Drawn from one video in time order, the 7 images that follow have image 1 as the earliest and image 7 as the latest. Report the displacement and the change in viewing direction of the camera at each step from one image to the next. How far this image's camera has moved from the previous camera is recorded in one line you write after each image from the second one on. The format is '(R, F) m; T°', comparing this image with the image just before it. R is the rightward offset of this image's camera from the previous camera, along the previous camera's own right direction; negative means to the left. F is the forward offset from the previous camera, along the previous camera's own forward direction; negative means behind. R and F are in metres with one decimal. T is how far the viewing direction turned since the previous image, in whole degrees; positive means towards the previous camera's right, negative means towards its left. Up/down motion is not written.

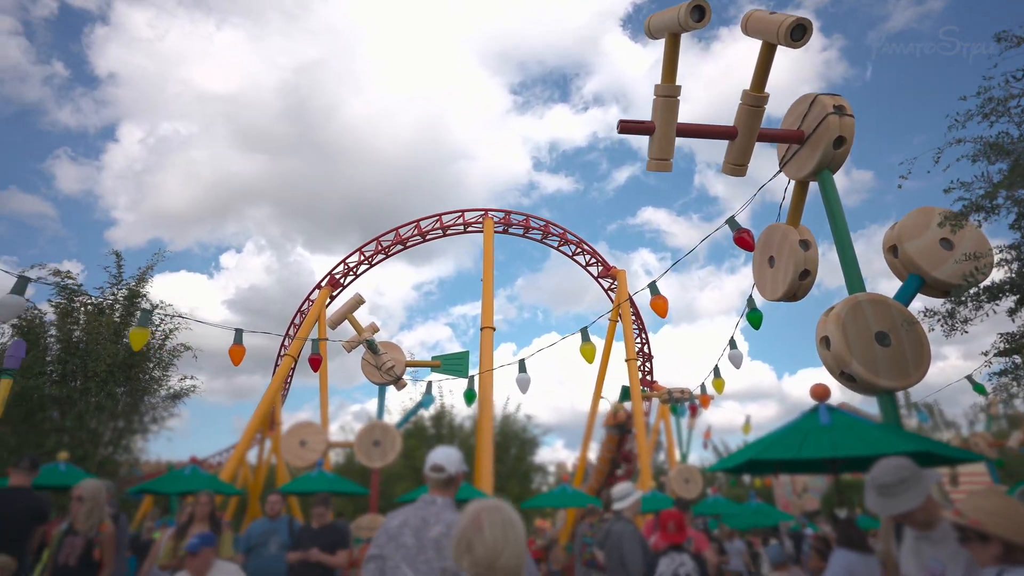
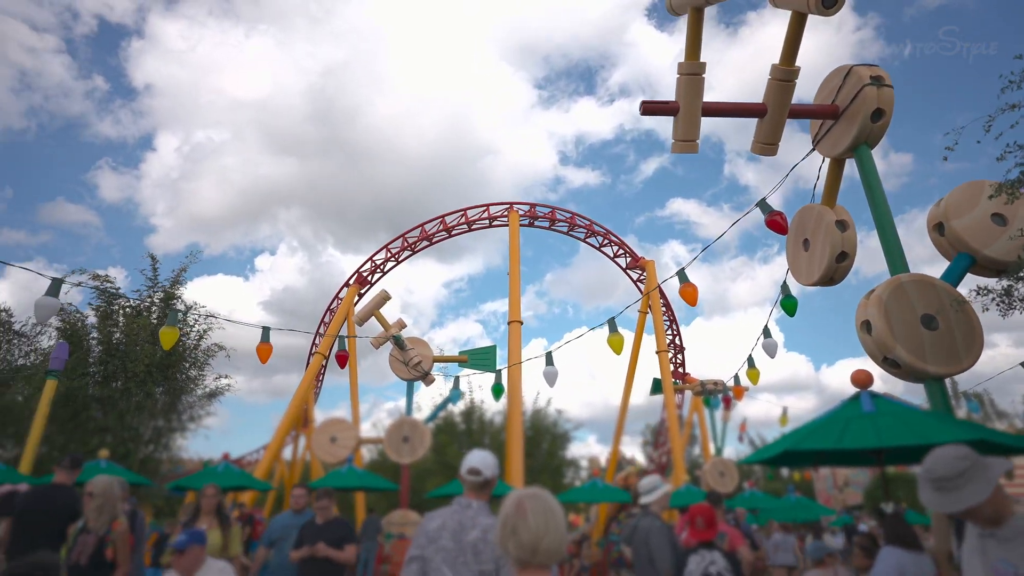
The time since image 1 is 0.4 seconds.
(0.0, +0.1) m; -3°
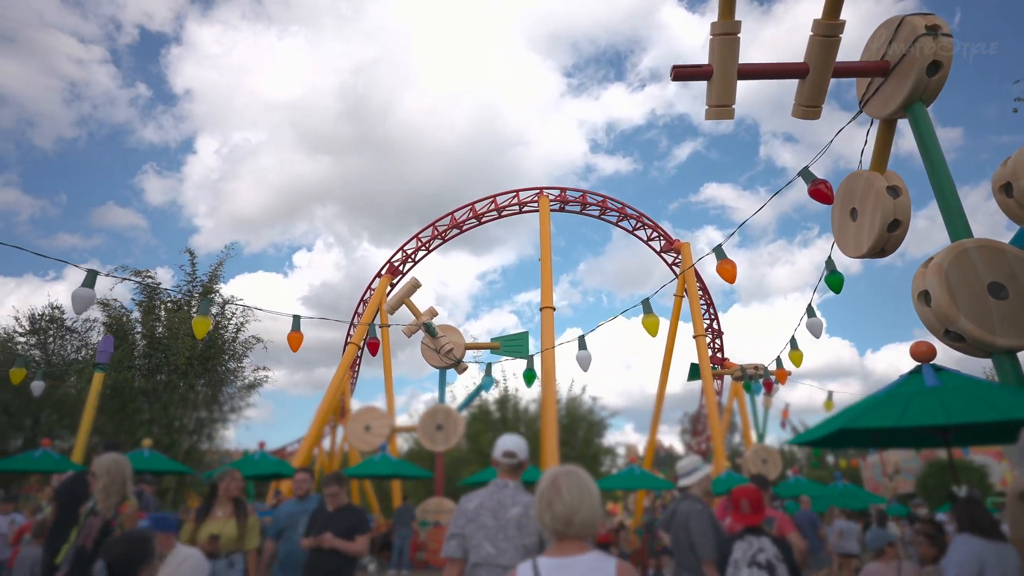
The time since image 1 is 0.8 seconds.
(0.0, +0.2) m; -3°
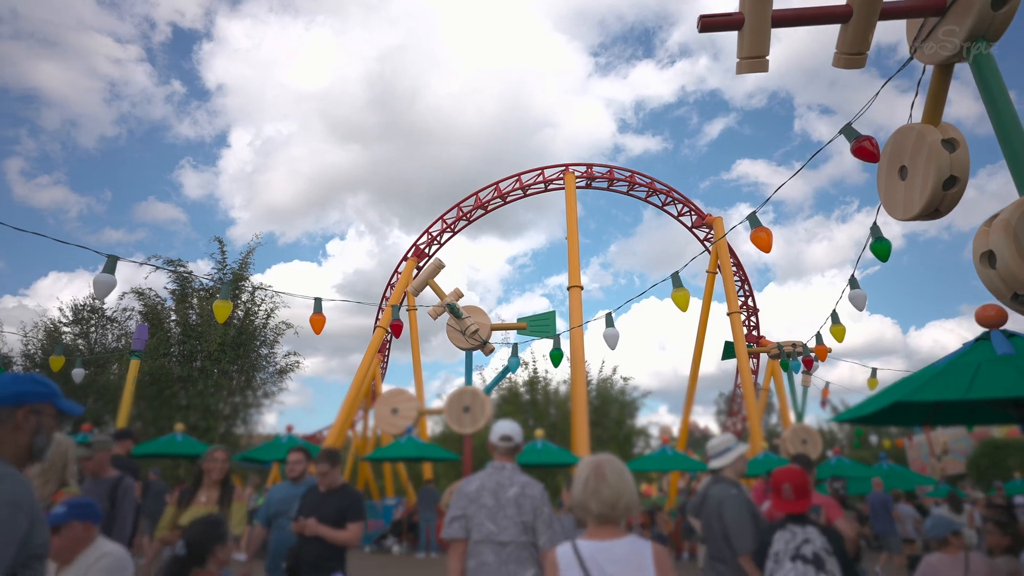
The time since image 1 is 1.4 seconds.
(+0.1, +0.3) m; -3°
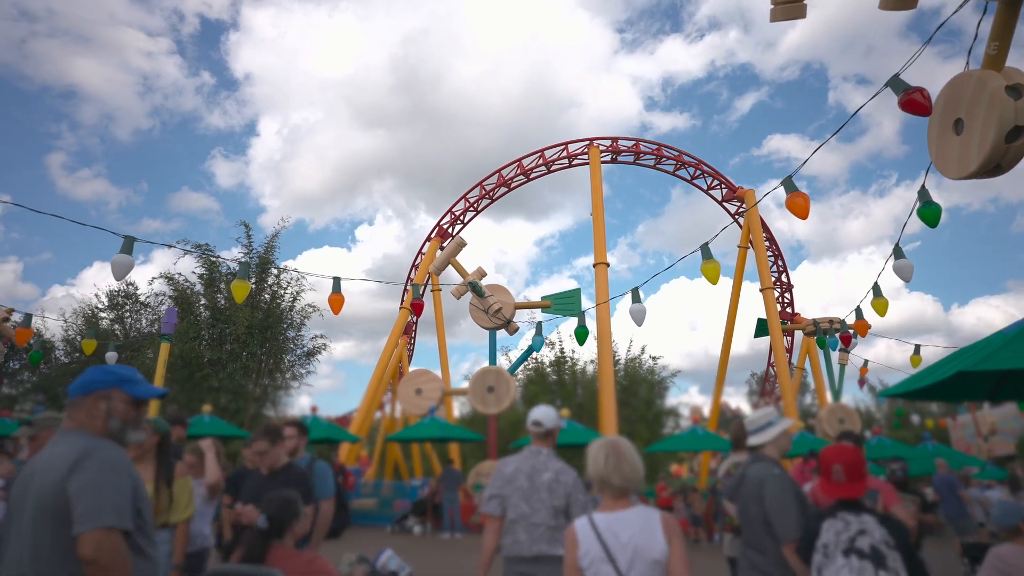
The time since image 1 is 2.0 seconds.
(+0.1, +0.3) m; -2°
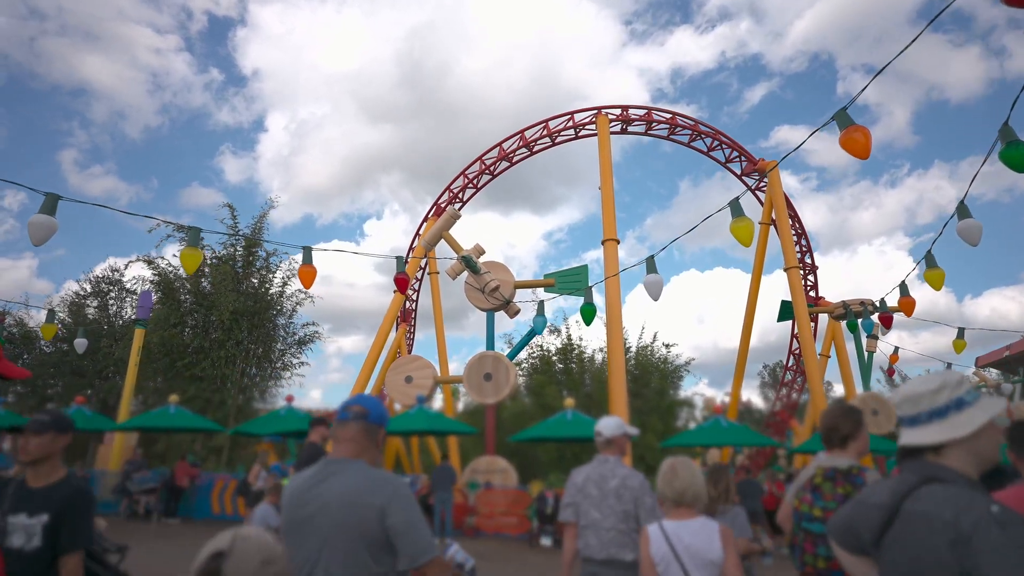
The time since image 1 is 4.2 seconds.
(+0.1, +1.1) m; -1°
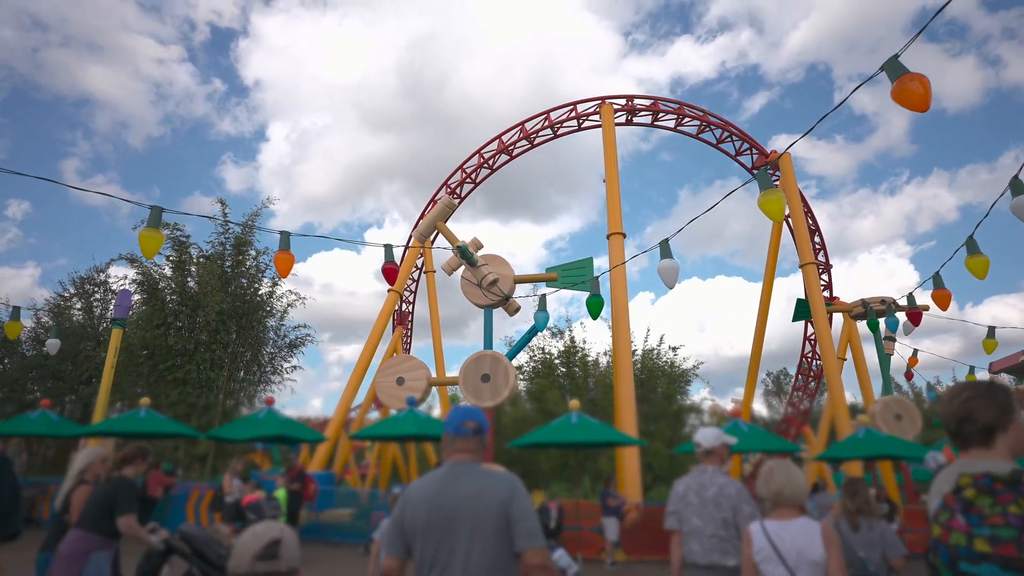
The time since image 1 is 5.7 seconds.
(0.0, +0.7) m; 0°
